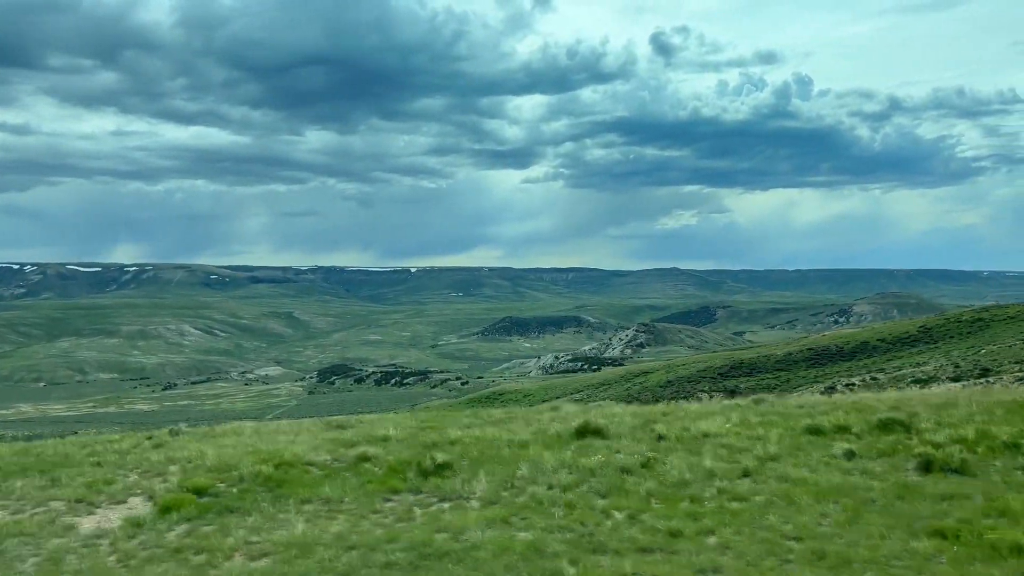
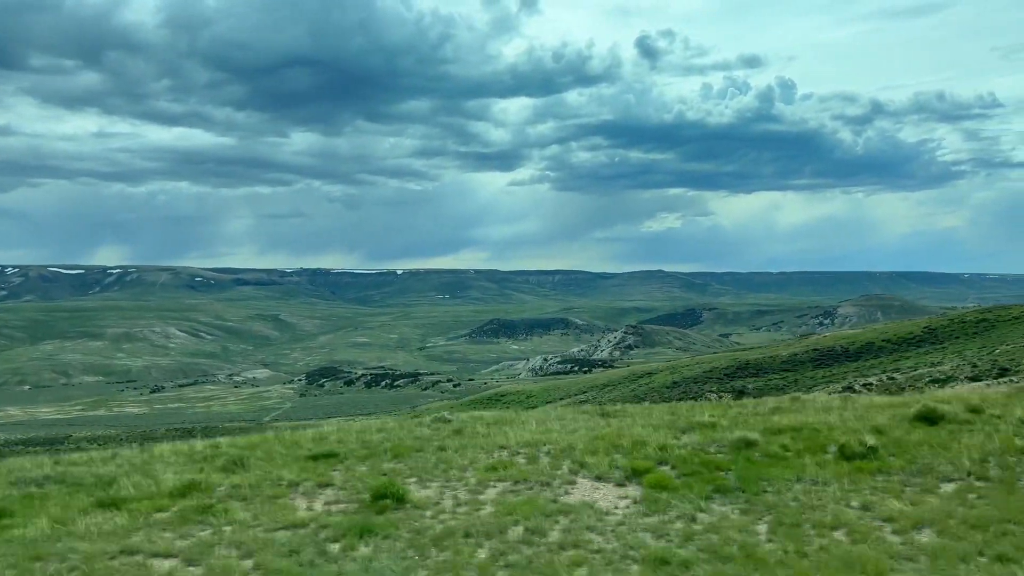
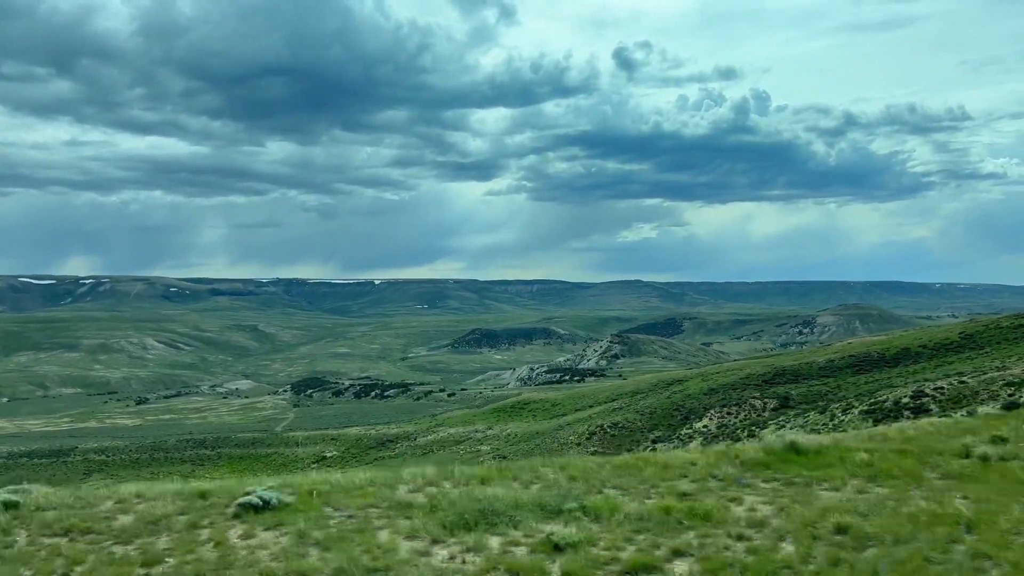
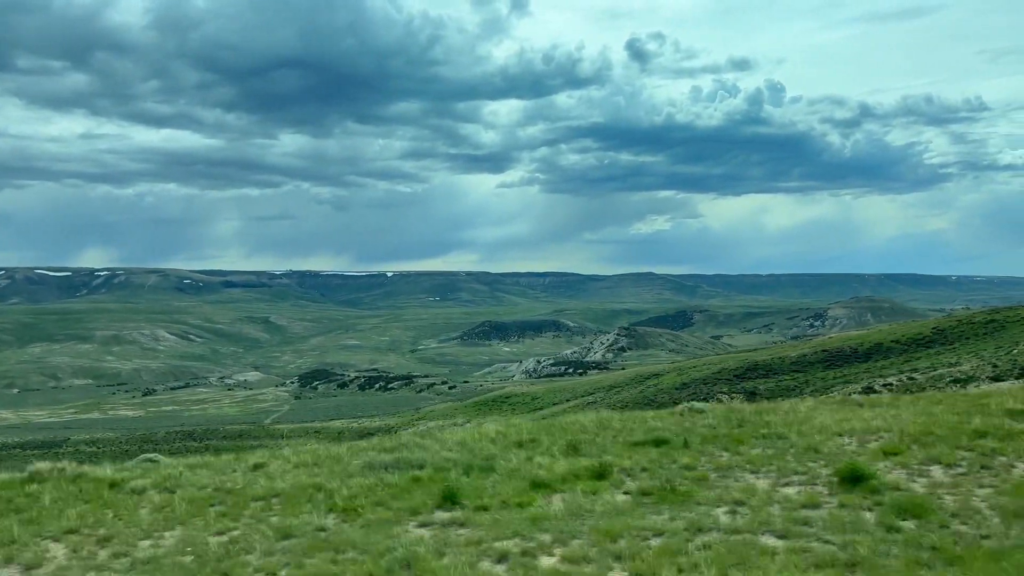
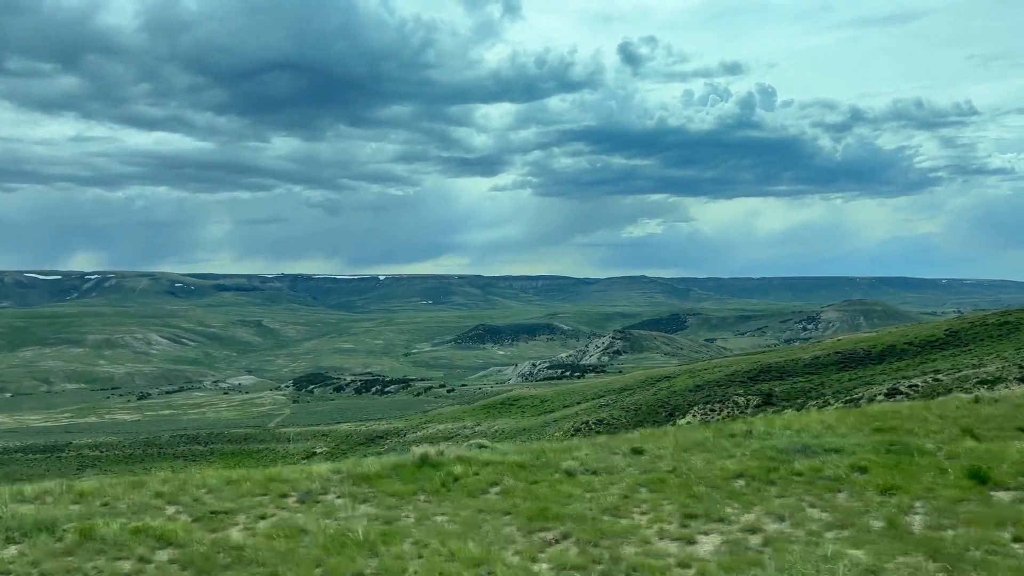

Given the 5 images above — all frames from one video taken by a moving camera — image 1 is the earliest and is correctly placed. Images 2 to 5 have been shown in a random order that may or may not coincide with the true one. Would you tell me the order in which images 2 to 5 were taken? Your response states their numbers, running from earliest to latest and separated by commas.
2, 4, 5, 3
